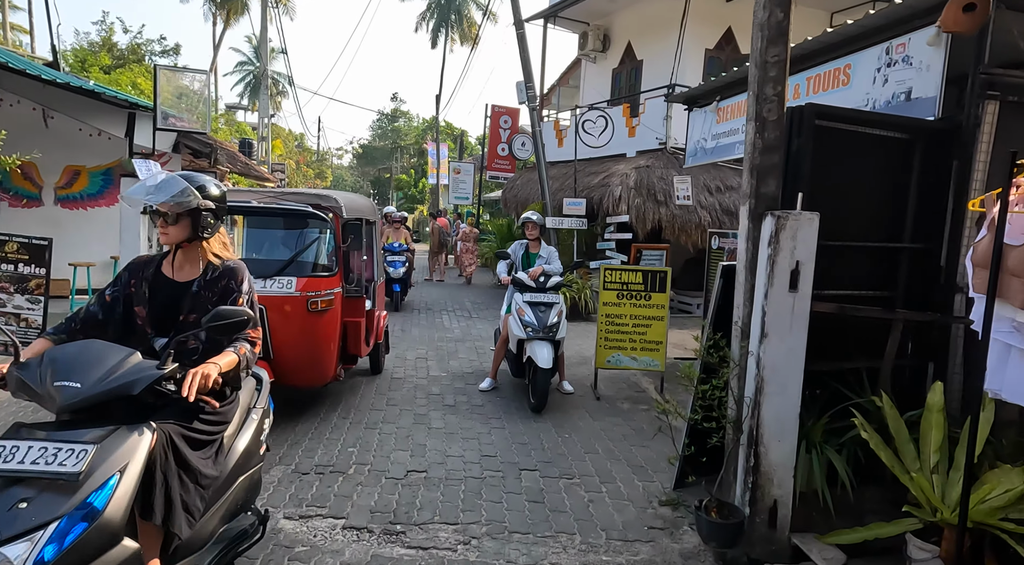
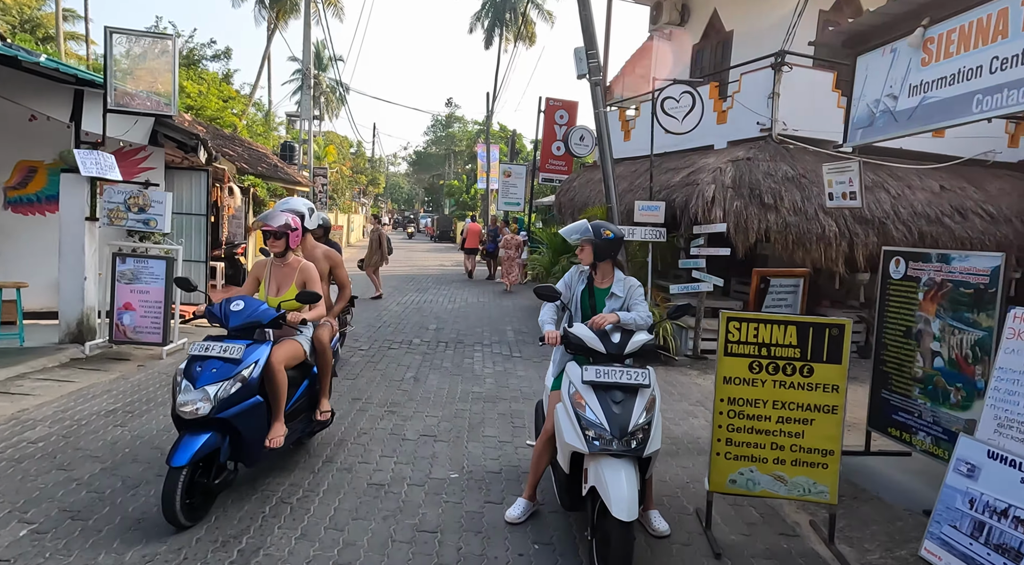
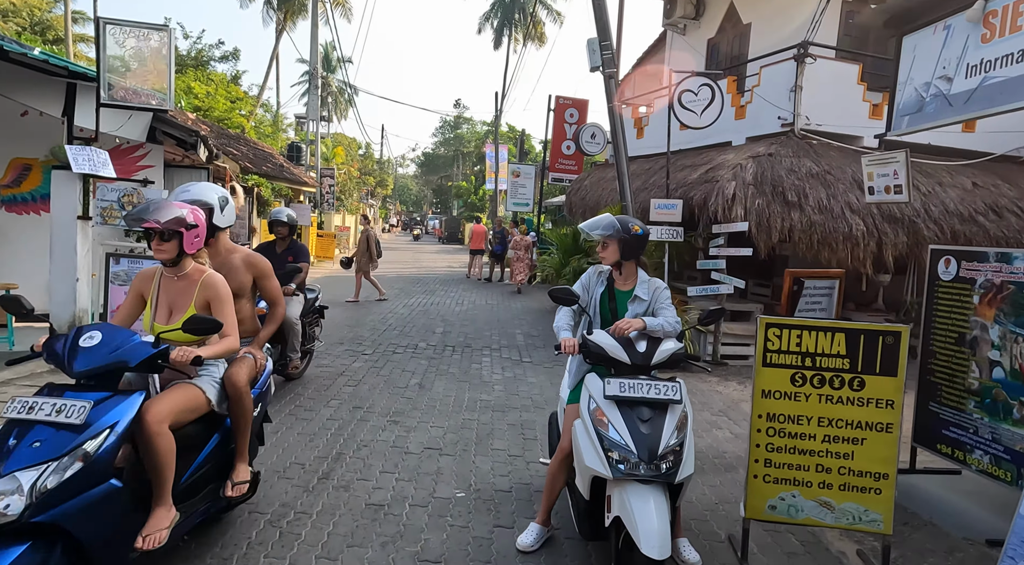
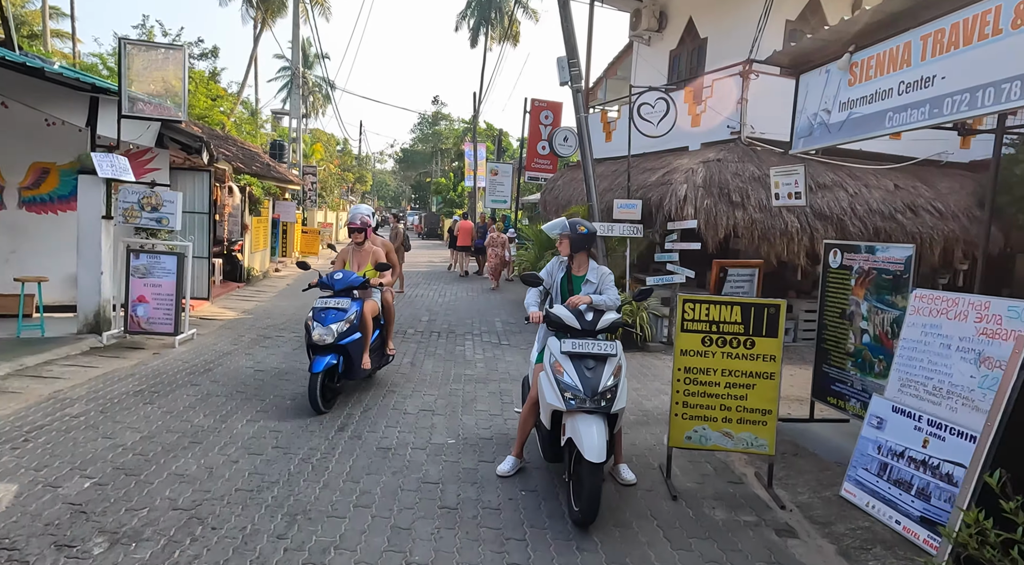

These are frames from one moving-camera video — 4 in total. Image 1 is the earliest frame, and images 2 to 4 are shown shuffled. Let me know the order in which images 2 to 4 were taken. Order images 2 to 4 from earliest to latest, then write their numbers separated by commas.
4, 2, 3
